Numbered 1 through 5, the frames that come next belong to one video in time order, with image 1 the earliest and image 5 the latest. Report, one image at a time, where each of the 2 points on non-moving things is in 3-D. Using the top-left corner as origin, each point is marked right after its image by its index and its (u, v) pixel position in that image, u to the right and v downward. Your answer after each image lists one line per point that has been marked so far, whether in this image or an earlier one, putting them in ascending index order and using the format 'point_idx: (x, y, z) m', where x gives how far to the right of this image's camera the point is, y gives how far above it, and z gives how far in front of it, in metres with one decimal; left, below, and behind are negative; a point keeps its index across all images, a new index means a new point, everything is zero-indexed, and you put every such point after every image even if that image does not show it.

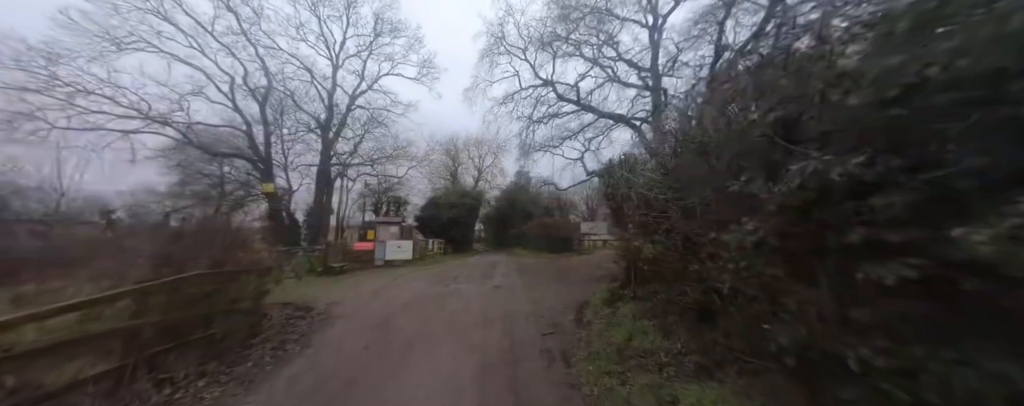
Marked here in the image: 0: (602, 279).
0: (+3.0, -2.6, +9.2) m
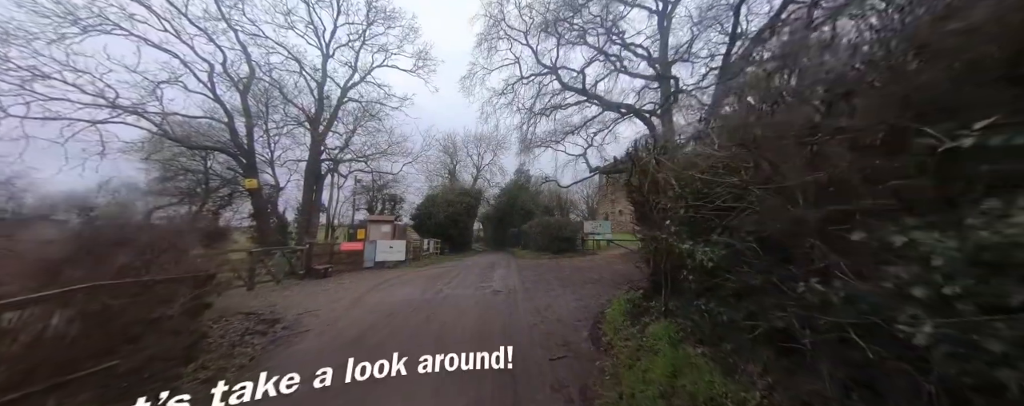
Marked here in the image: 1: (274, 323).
0: (+3.0, -2.5, +8.2) m
1: (-5.6, -2.8, +6.4) m
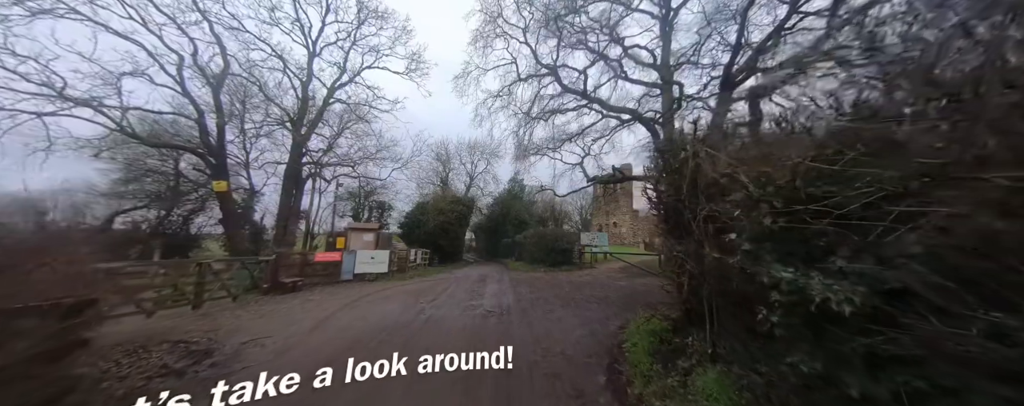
0: (+2.8, -2.7, +7.1) m
1: (-5.7, -2.9, +5.1) m
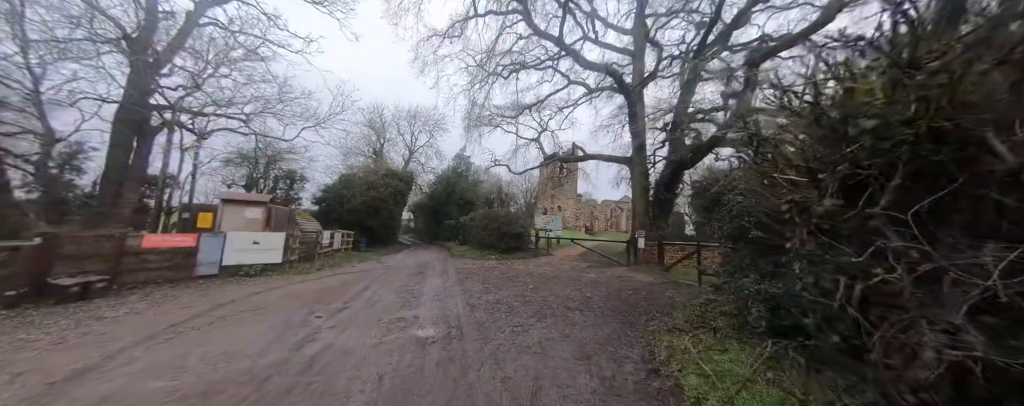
0: (+2.0, -2.1, +5.0) m
1: (-6.0, -2.2, +1.3) m
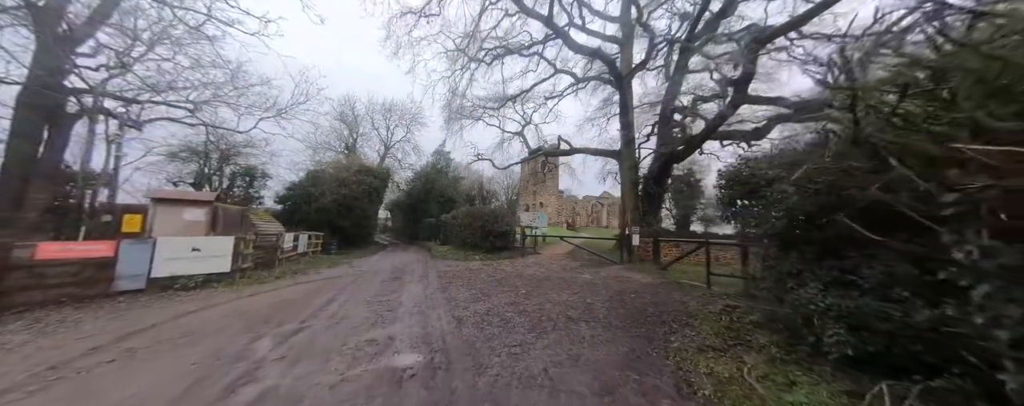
0: (+2.0, -2.1, +4.3) m
1: (-5.7, -2.2, 0.0) m
